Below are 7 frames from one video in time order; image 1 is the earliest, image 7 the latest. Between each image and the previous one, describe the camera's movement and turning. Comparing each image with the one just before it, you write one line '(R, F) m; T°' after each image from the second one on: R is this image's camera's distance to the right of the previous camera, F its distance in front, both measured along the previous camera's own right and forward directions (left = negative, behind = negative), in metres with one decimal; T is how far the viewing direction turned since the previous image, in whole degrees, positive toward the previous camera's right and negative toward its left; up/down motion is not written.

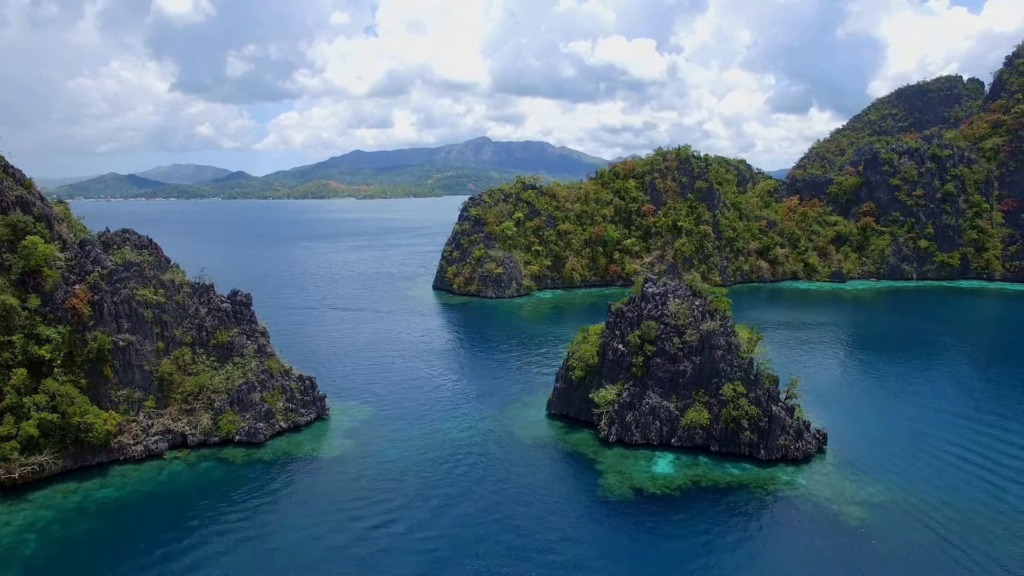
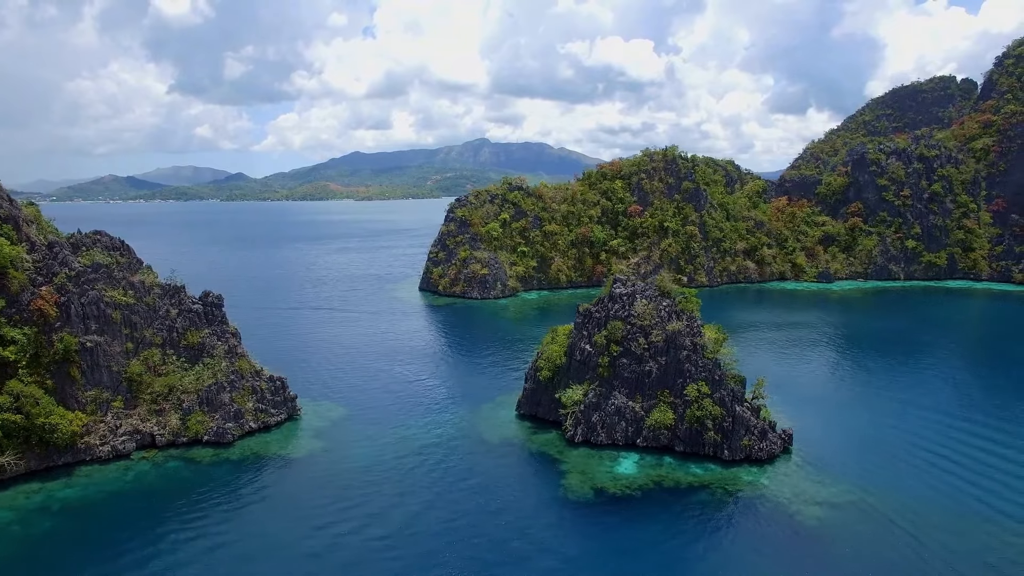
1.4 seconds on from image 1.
(+2.1, -0.1) m; 0°
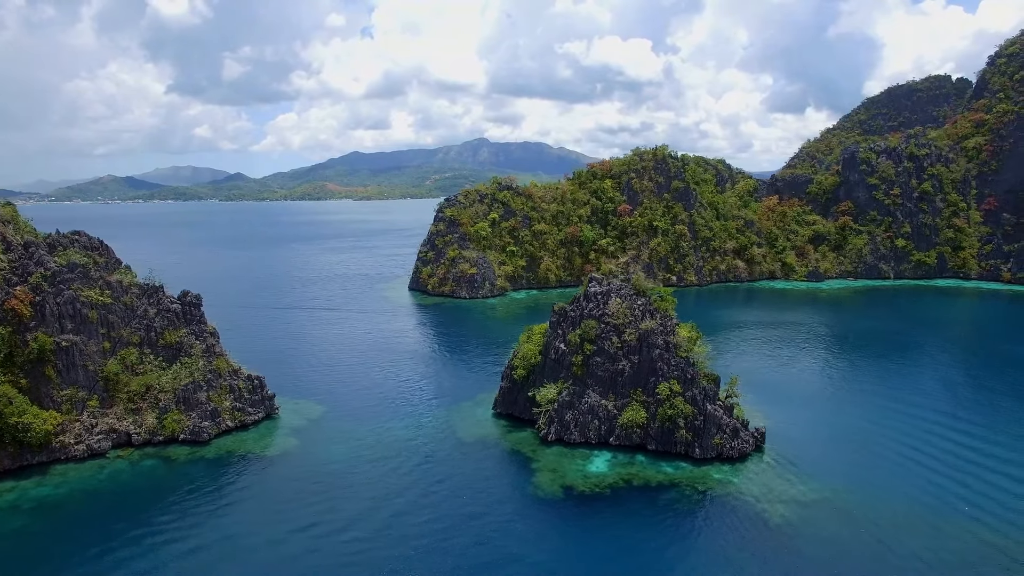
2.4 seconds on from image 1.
(+1.6, -0.2) m; 0°
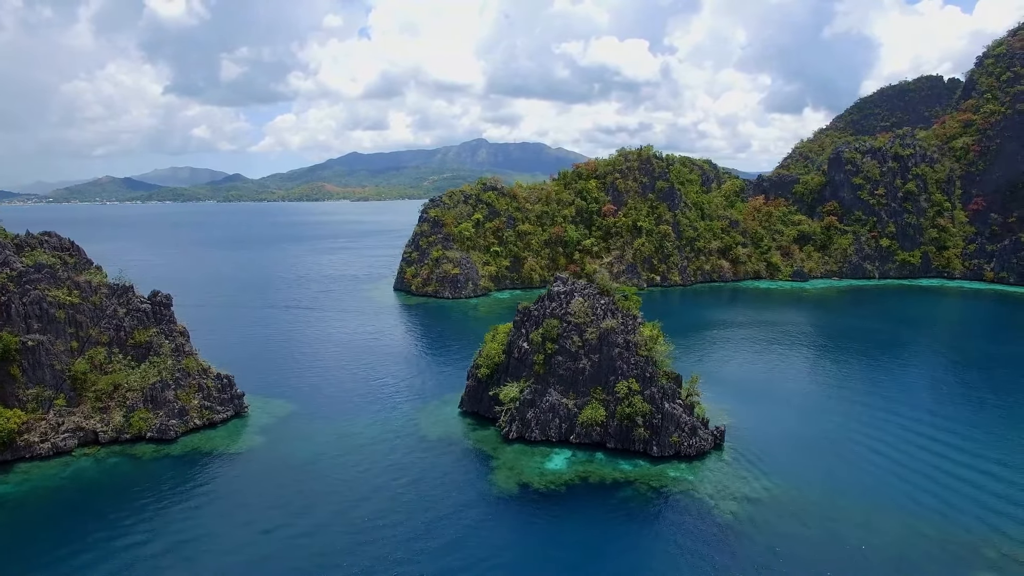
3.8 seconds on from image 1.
(+2.4, -0.4) m; 0°
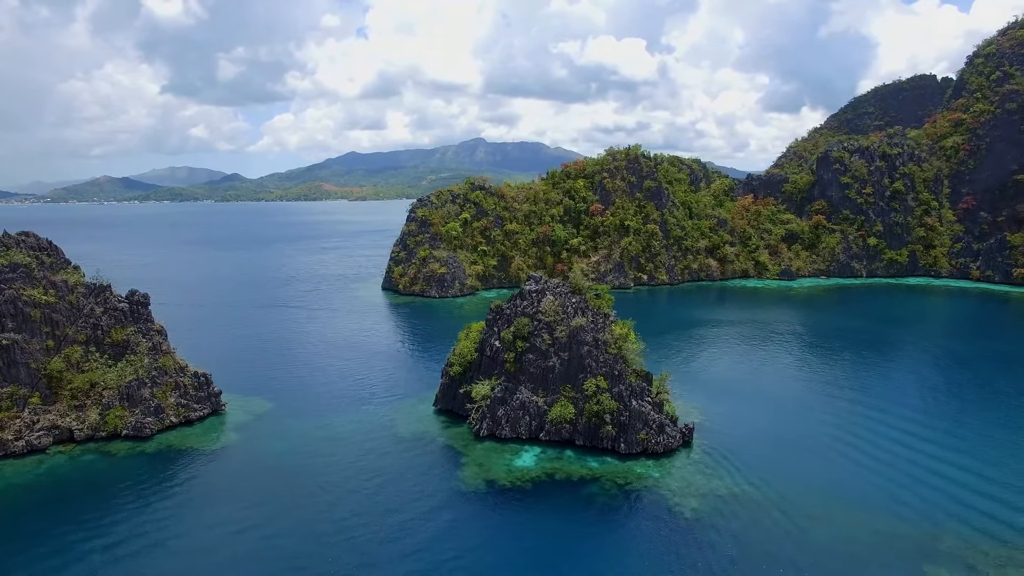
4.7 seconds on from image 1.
(+1.8, -0.4) m; 0°
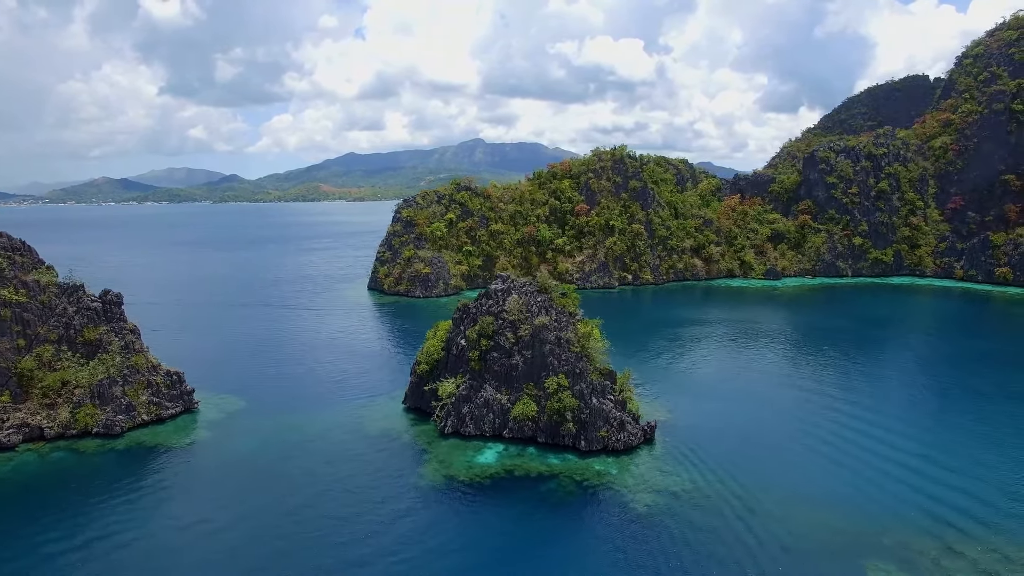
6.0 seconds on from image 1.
(+2.3, -0.5) m; 0°
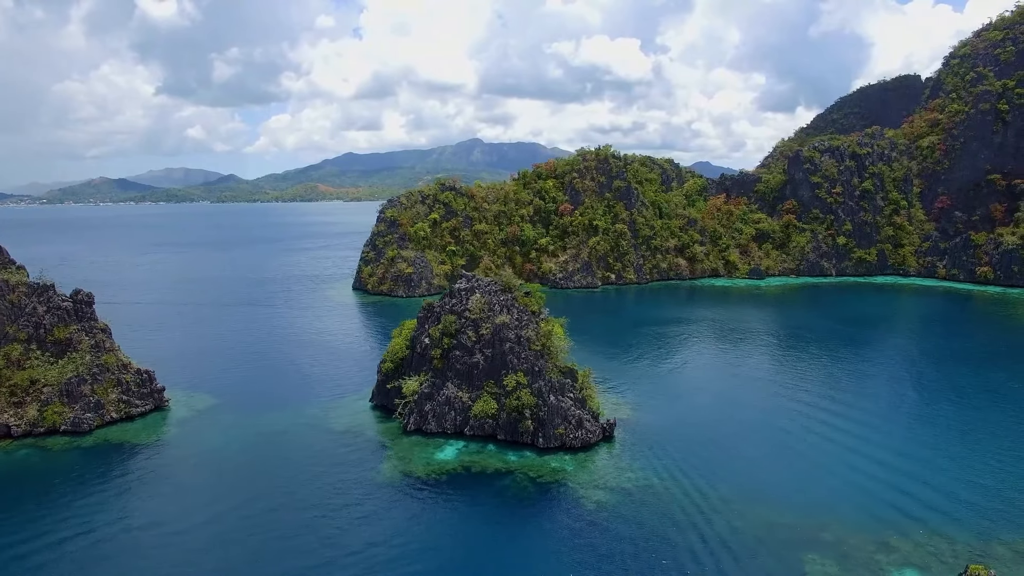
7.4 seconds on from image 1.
(+2.4, -0.4) m; 0°
